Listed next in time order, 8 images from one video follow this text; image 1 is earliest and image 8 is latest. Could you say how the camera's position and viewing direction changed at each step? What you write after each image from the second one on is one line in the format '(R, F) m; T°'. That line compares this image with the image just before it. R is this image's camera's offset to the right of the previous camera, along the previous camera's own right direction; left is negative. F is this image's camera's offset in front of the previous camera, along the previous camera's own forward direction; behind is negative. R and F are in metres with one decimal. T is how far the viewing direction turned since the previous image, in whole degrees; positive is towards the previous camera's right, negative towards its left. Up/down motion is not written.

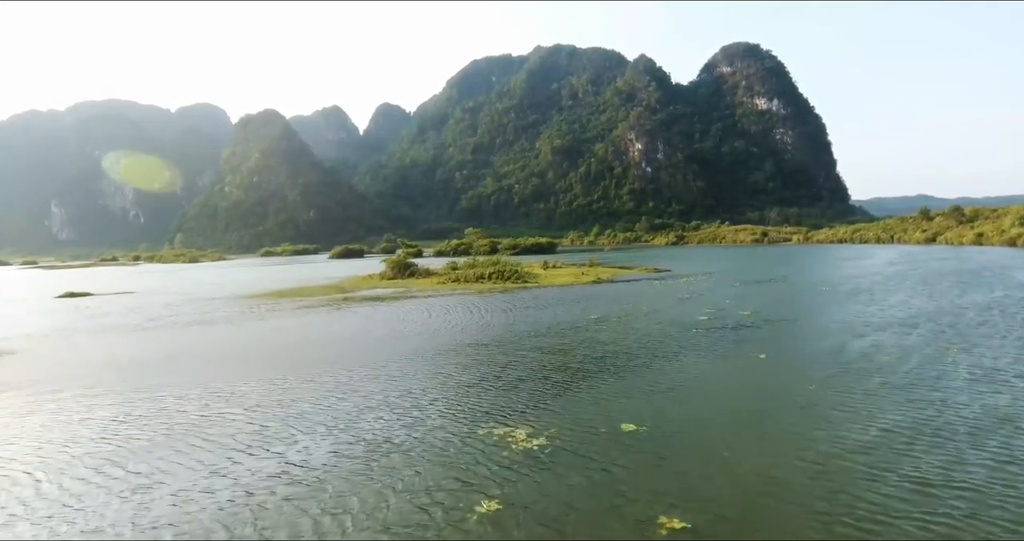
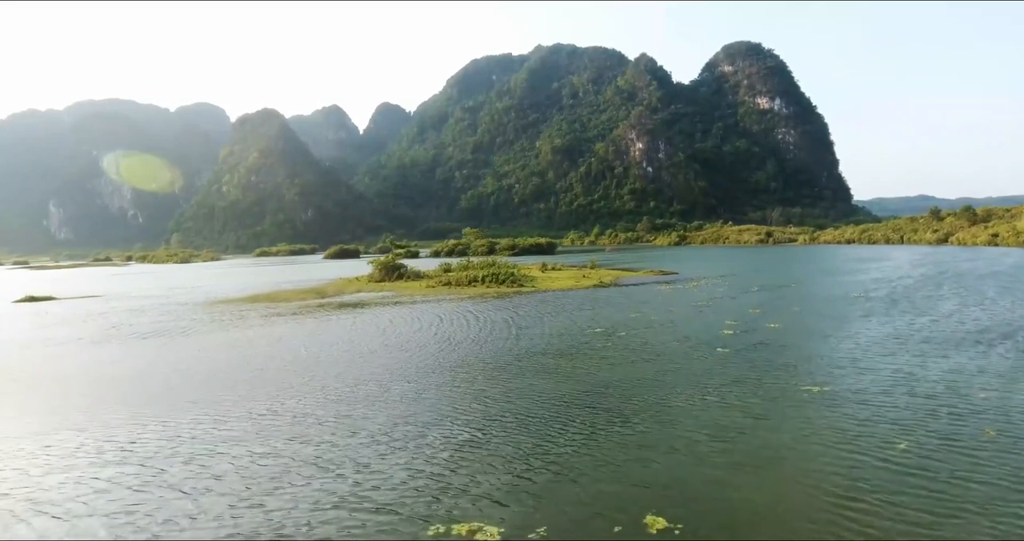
(+0.3, +3.8) m; 0°
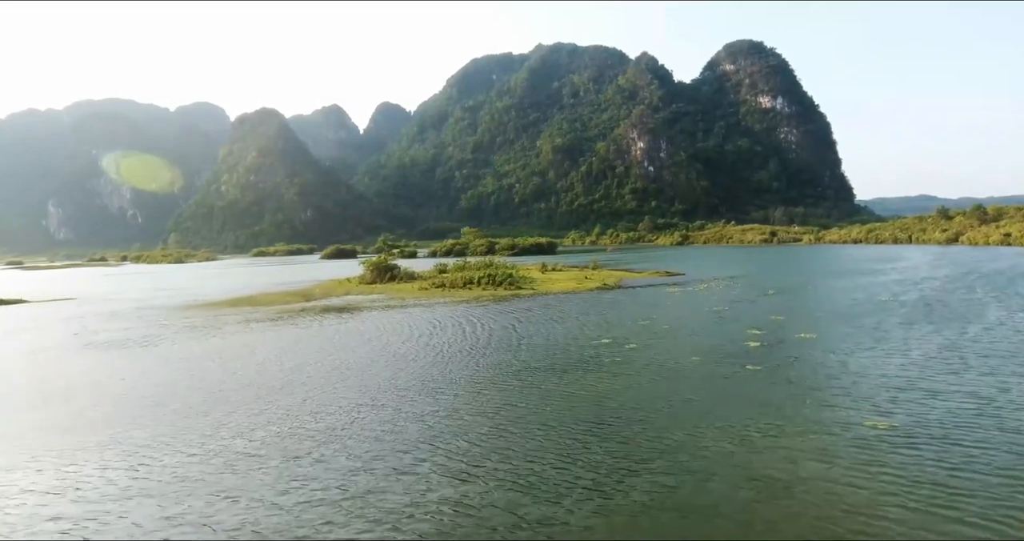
(+0.2, +2.7) m; 0°
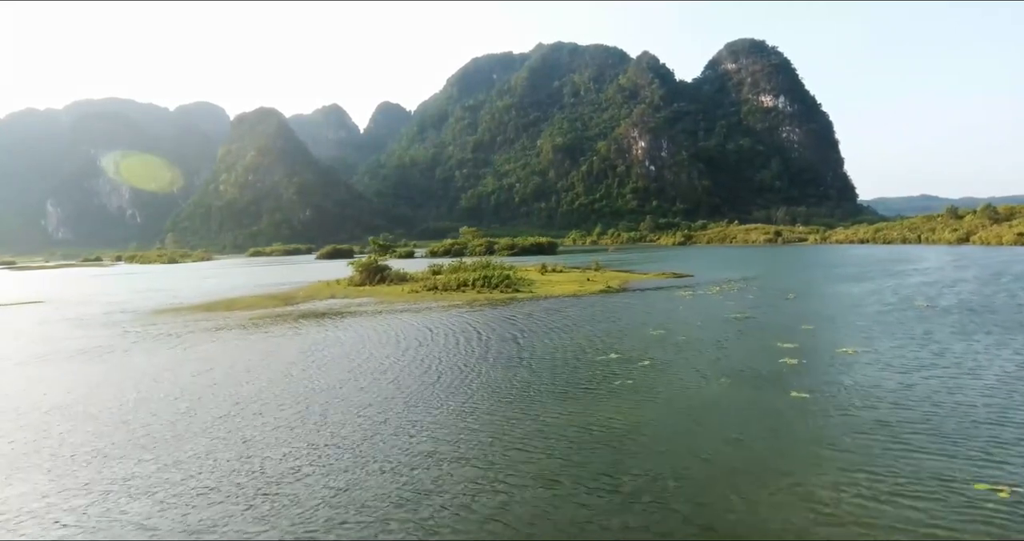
(+0.2, +2.9) m; 0°
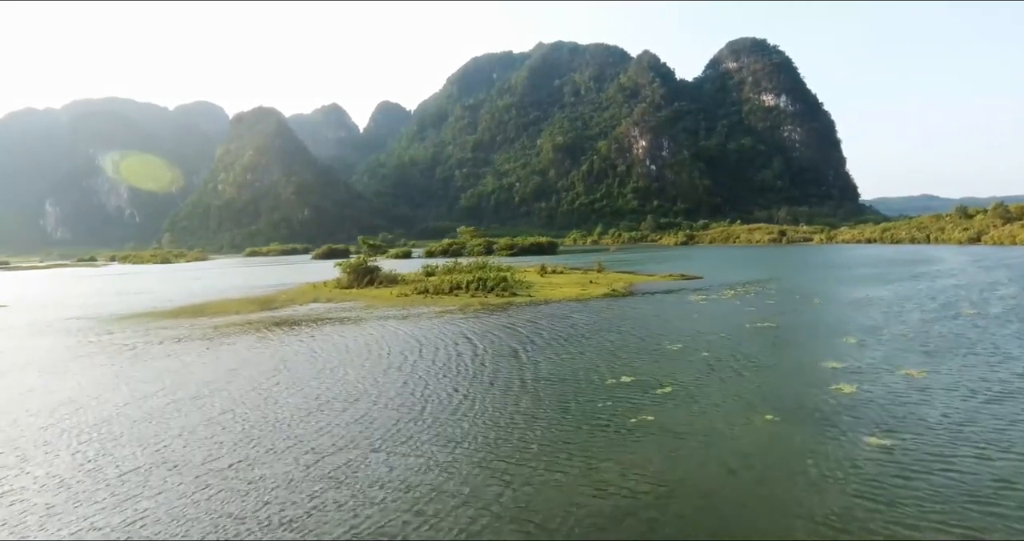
(+0.2, +2.9) m; 0°
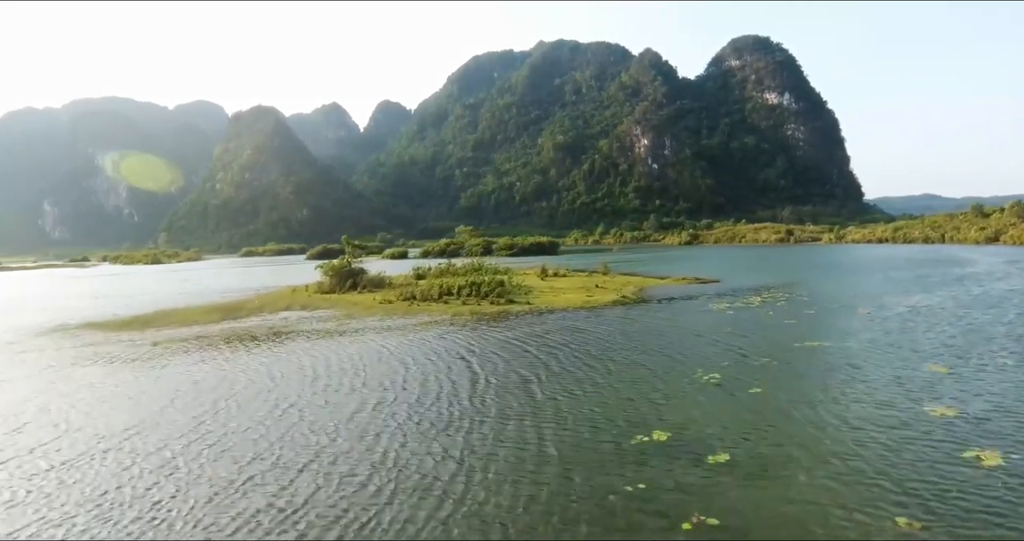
(+0.2, +4.1) m; 0°
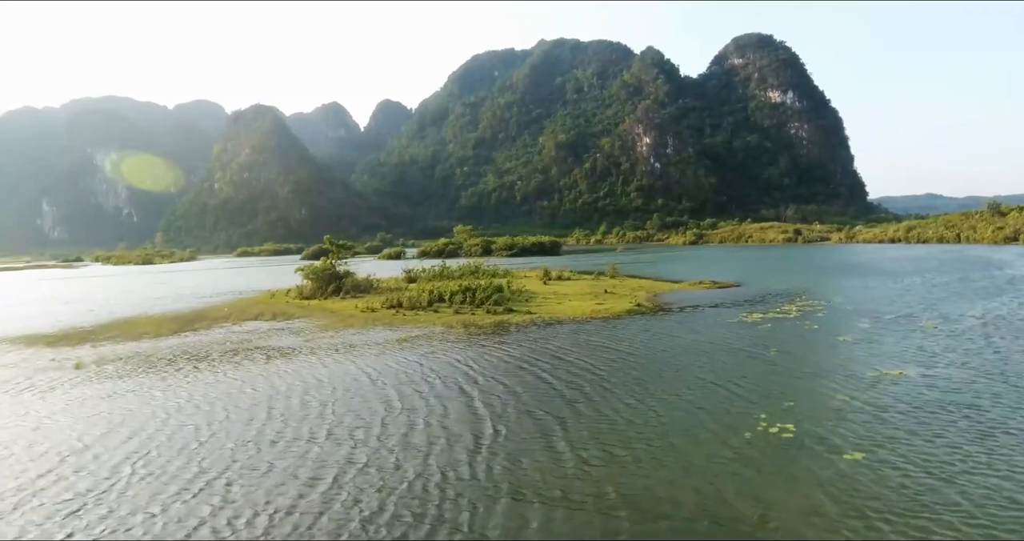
(+0.1, +3.9) m; 0°
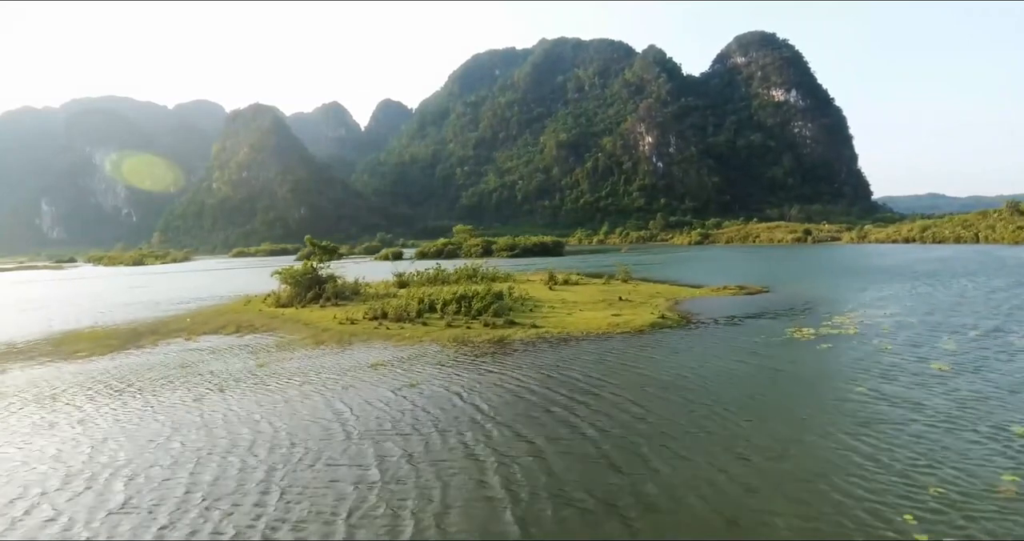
(-0.1, +4.1) m; 0°
